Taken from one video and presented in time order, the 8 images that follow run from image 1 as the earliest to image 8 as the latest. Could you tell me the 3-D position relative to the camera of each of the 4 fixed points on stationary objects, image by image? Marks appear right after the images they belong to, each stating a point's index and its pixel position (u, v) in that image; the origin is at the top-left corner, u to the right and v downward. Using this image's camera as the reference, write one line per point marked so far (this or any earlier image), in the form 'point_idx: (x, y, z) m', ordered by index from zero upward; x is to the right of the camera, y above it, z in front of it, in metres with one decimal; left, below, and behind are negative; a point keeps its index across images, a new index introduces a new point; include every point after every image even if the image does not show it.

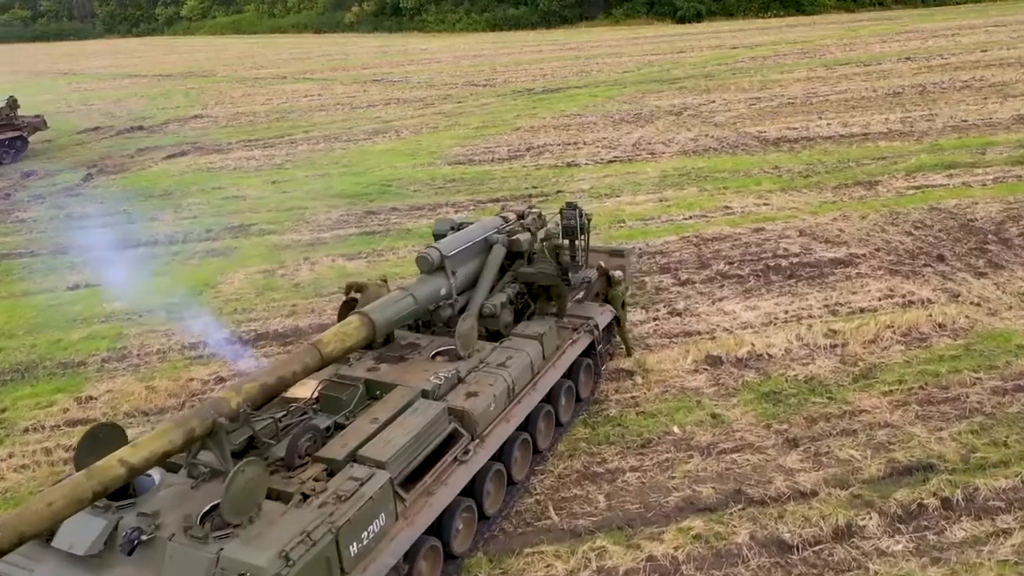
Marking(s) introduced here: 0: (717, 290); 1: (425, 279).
0: (+3.6, -0.1, +14.2) m
1: (-1.0, +0.1, +9.4) m
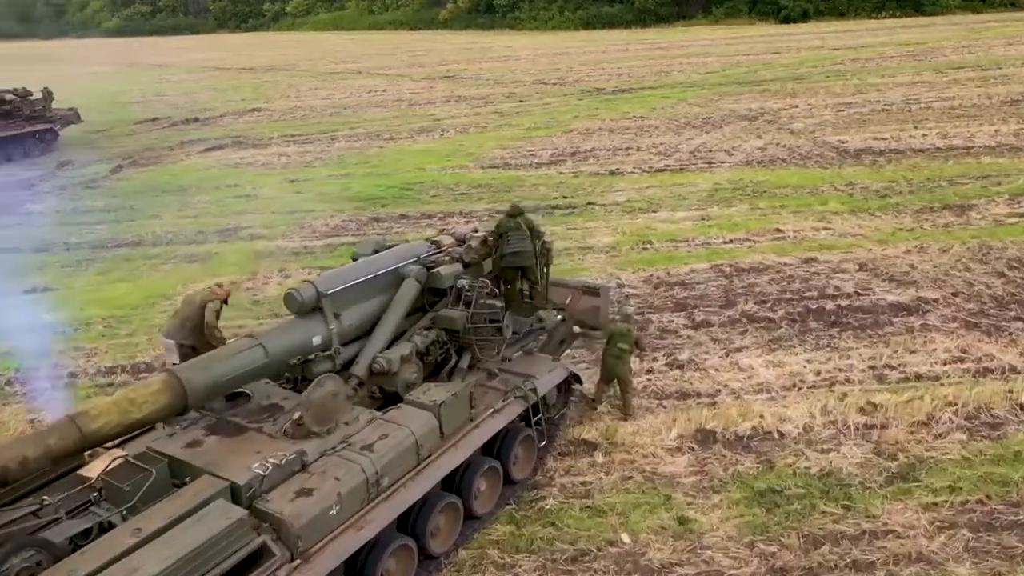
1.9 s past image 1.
0: (+3.2, -0.7, +11.5) m
1: (-1.9, -0.3, +7.2) m
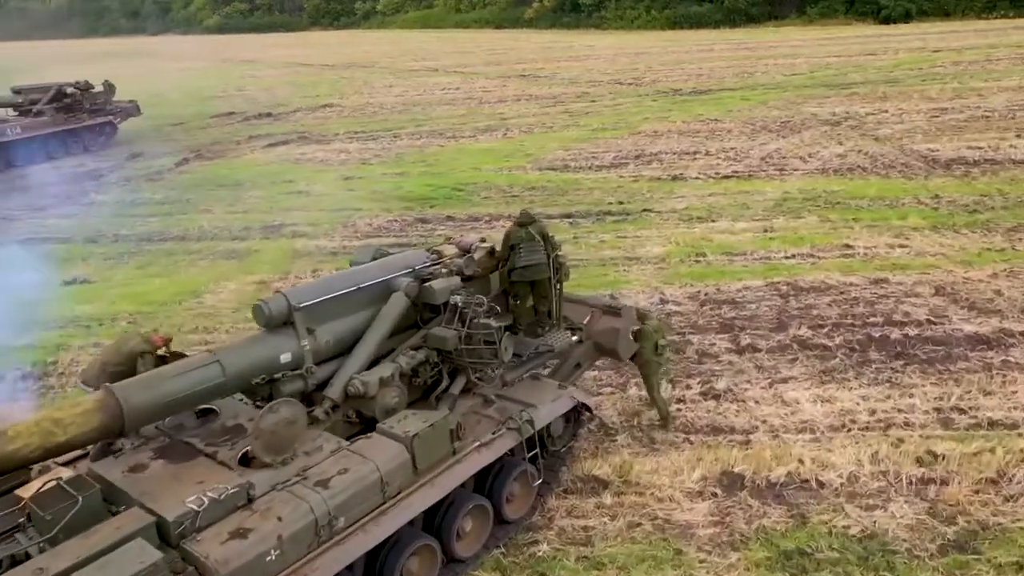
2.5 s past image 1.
0: (+3.4, -1.0, +10.4) m
1: (-2.0, -0.4, +6.6) m
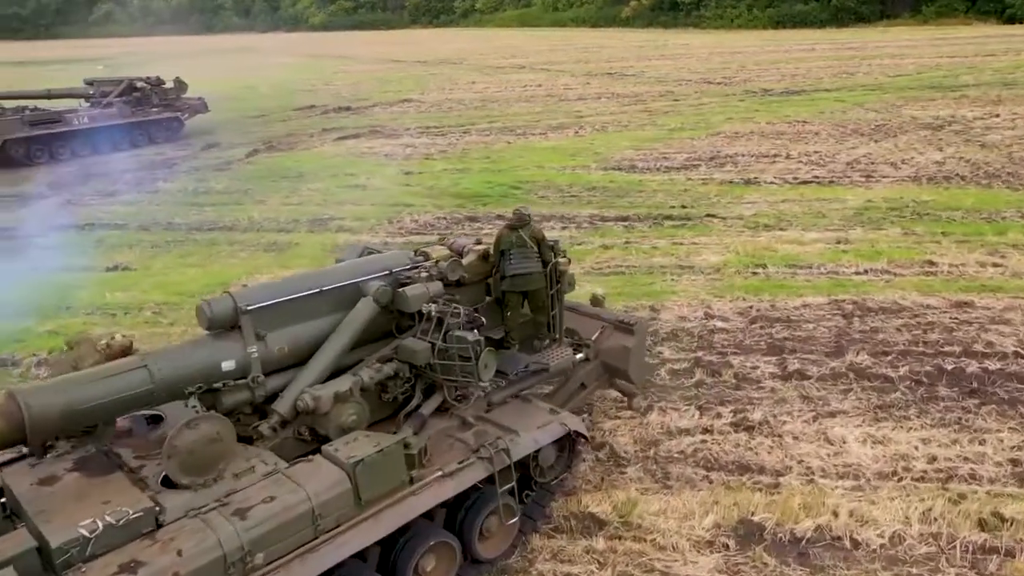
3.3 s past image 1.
0: (+3.6, -1.2, +9.1) m
1: (-2.2, -0.4, +5.9) m
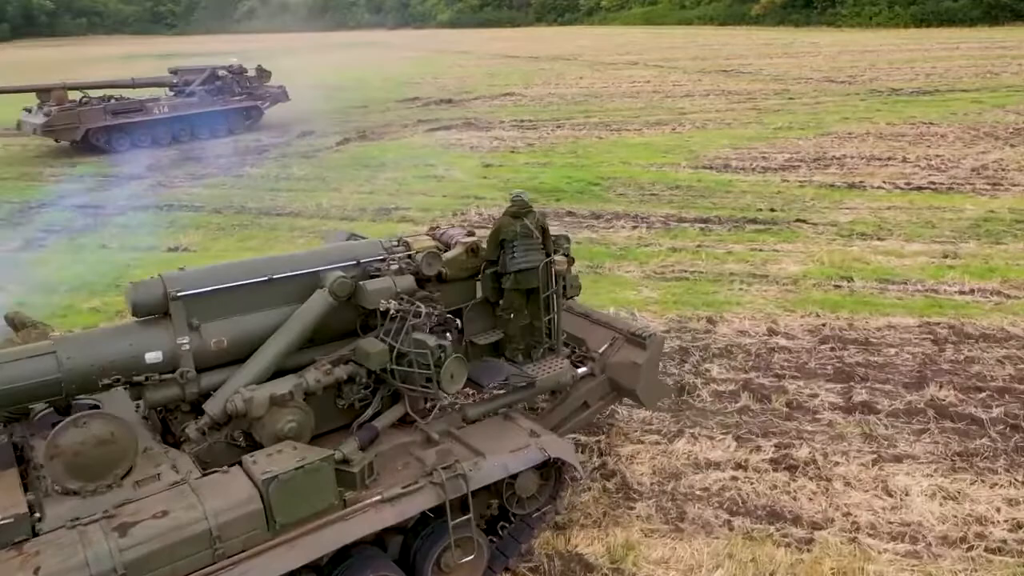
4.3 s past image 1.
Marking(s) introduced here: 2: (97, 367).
0: (+3.6, -1.4, +7.6) m
1: (-2.5, -0.3, +5.3) m
2: (-2.6, -0.5, +5.1) m
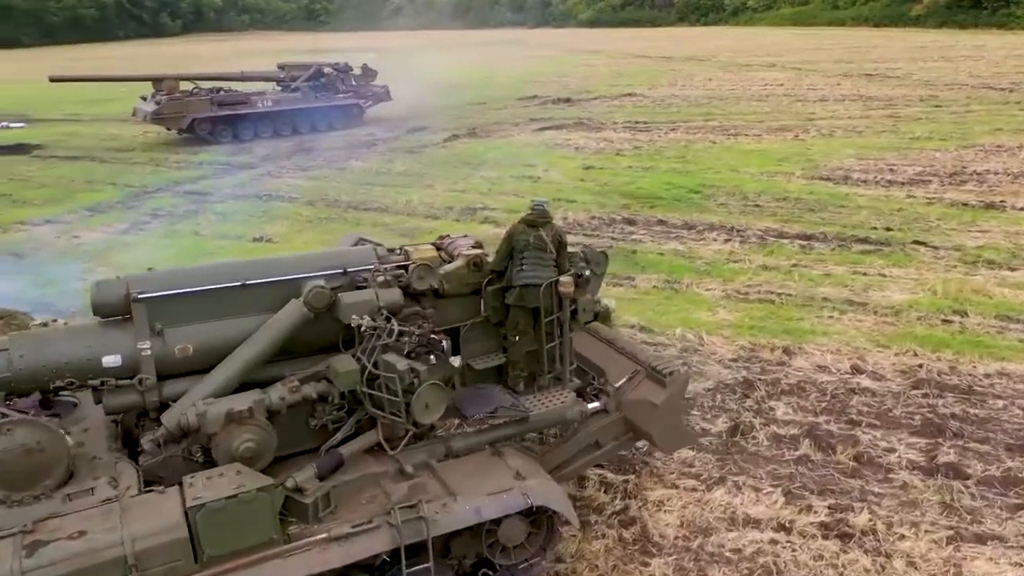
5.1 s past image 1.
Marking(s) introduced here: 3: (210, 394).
0: (+3.7, -1.8, +6.4) m
1: (-2.6, -0.2, +5.1) m
2: (-2.8, -0.5, +4.9) m
3: (-1.9, -0.6, +5.1) m
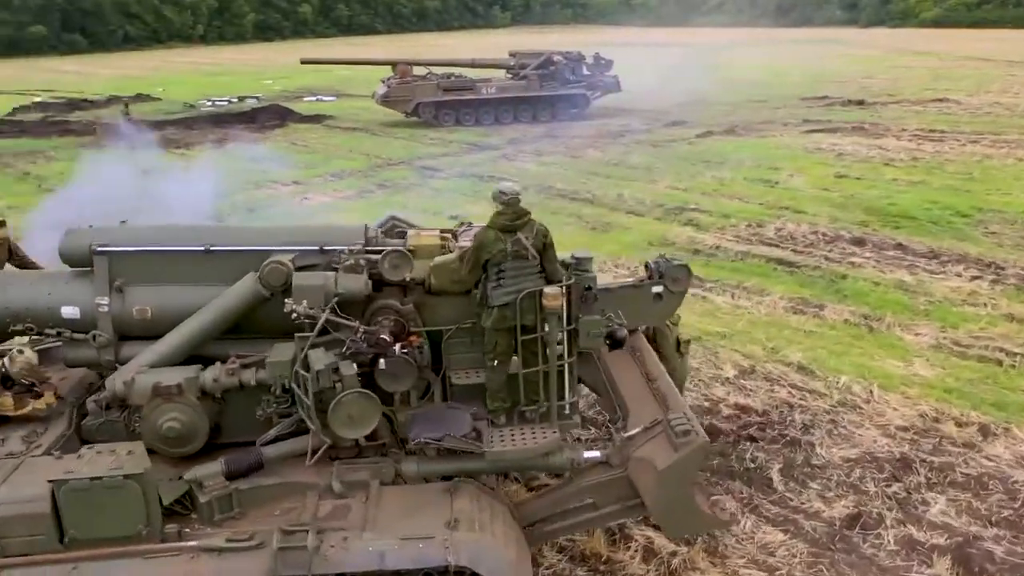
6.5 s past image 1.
0: (+3.4, -2.3, +4.1) m
1: (-2.7, +0.1, +4.9) m
2: (-3.0, -0.1, +4.8) m
3: (-2.1, -0.4, +4.7) m
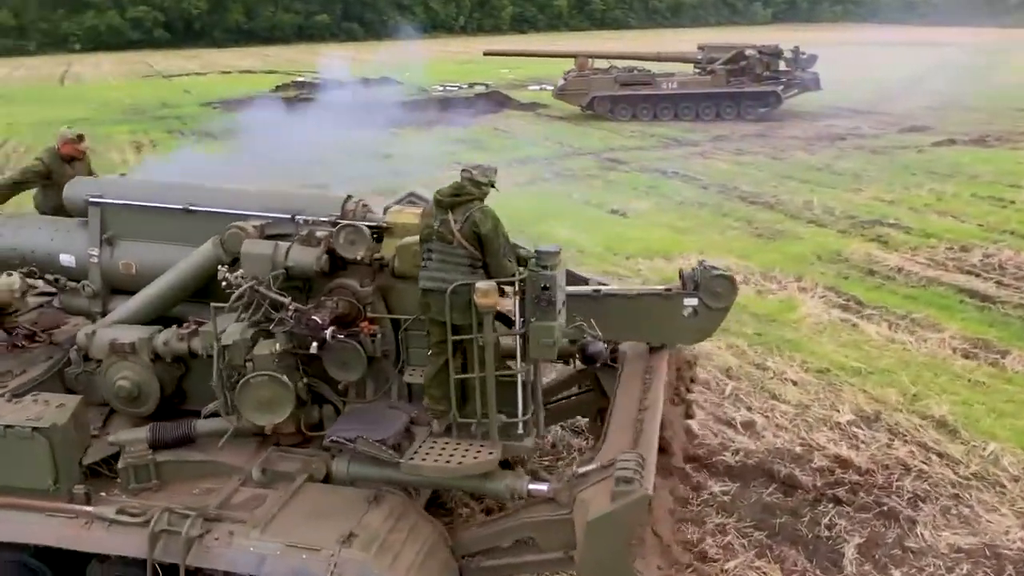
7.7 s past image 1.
0: (+2.7, -2.6, +2.5) m
1: (-2.7, +0.4, +5.0) m
2: (-3.0, +0.2, +5.0) m
3: (-2.2, -0.2, +4.6) m
